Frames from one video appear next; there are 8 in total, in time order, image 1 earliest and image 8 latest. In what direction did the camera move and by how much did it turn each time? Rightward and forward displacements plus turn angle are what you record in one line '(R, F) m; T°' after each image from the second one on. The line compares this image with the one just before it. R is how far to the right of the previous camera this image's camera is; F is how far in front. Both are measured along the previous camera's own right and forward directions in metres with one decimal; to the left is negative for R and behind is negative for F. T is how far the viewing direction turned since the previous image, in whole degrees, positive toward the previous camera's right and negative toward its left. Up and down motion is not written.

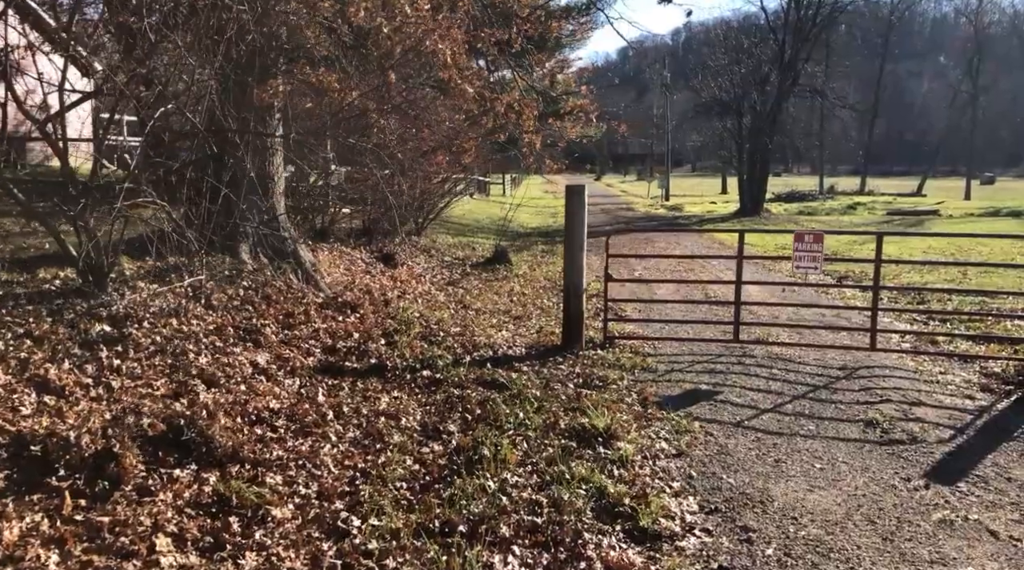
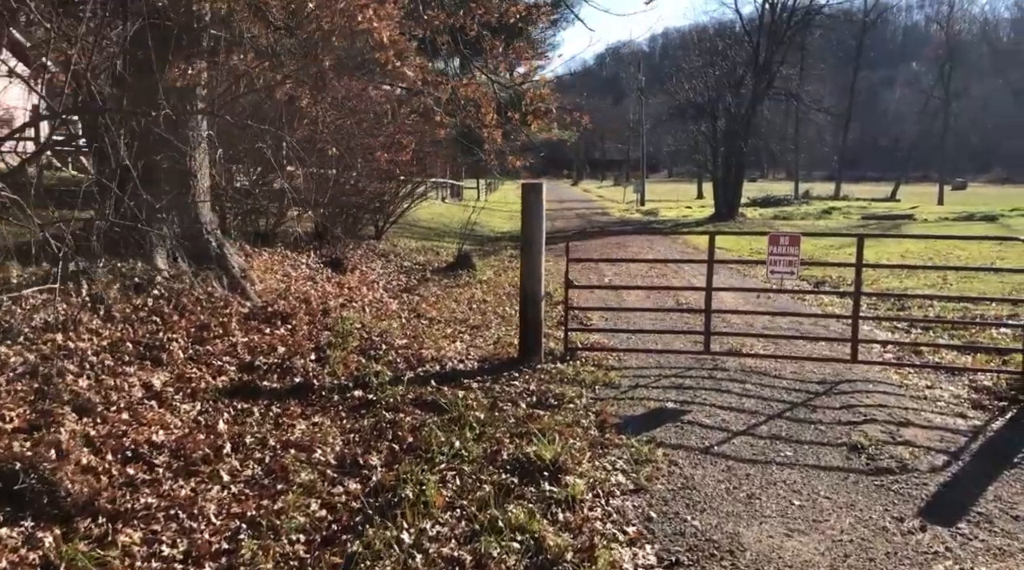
(+0.3, +1.0) m; +1°
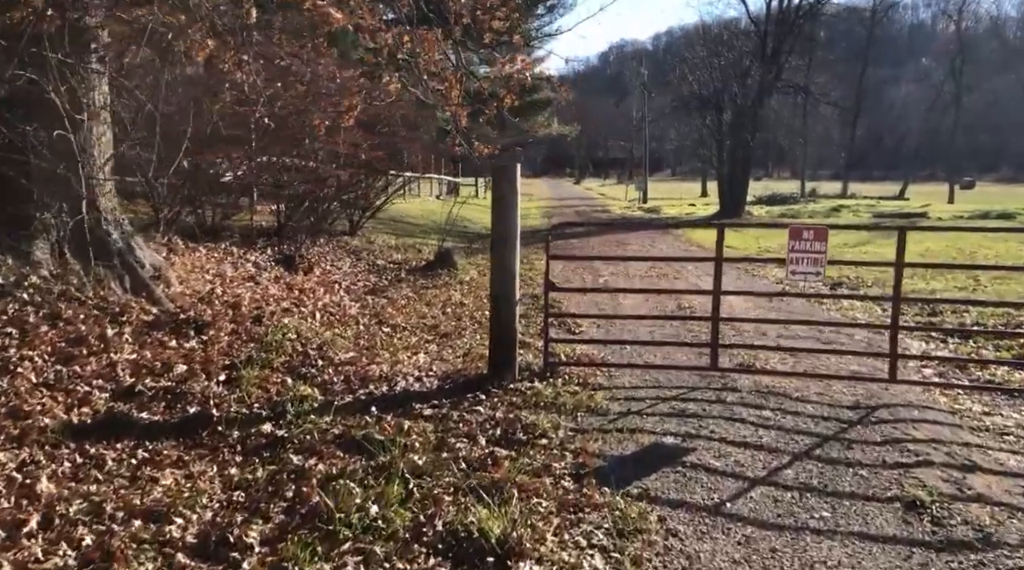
(+0.4, +1.9) m; 0°
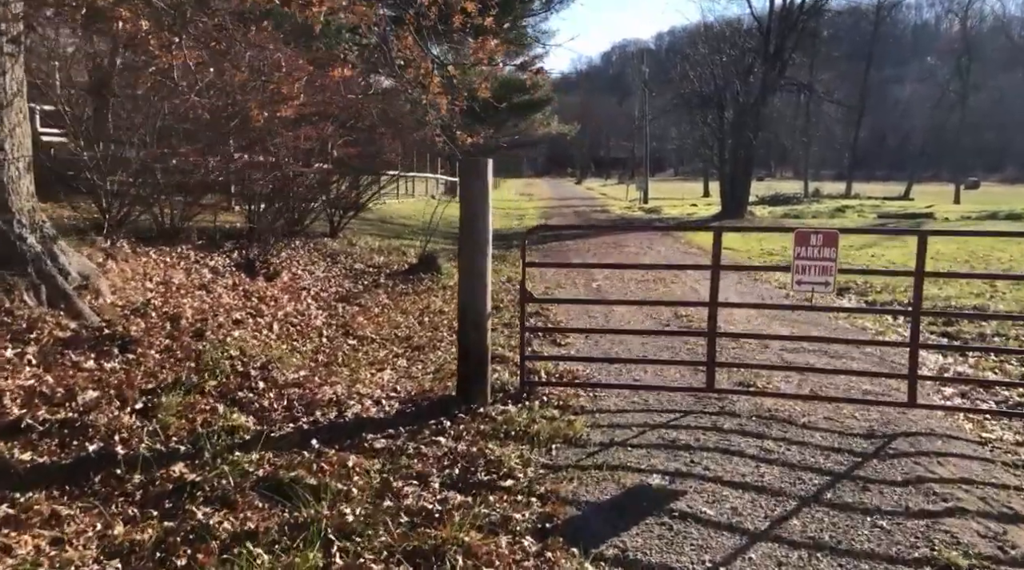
(+0.3, +1.0) m; 0°
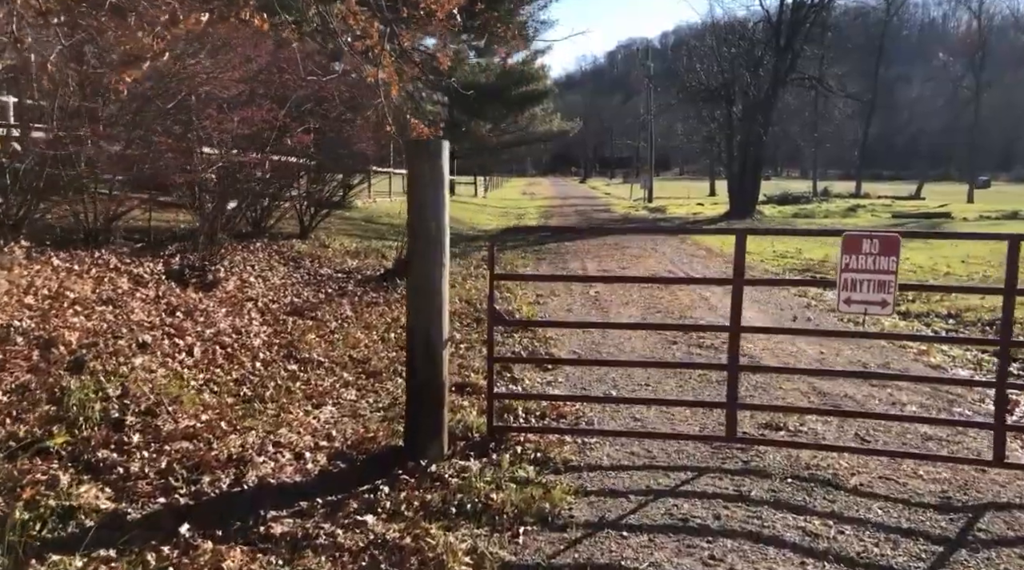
(+0.3, +1.9) m; 0°
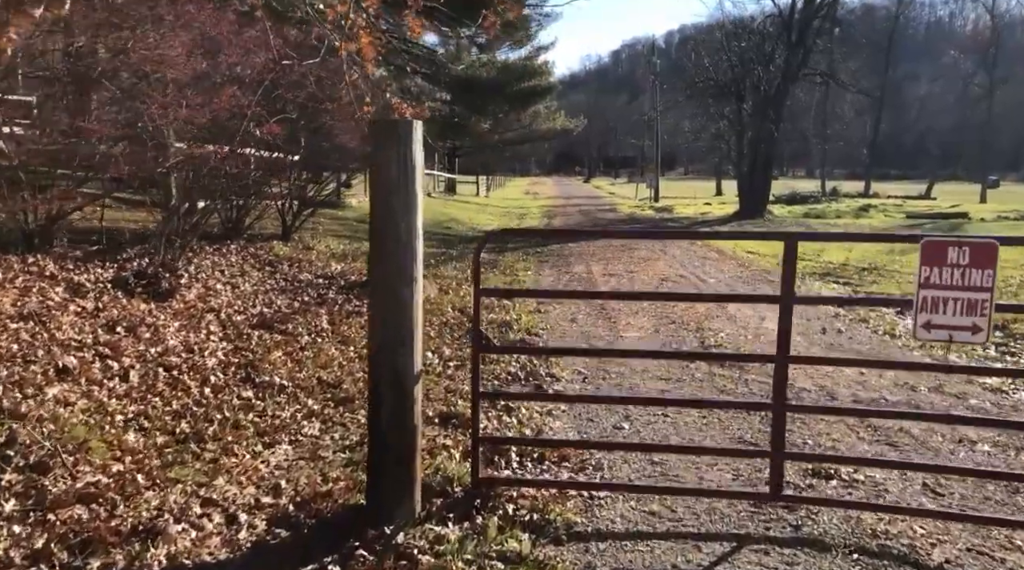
(+0.1, +1.3) m; 0°
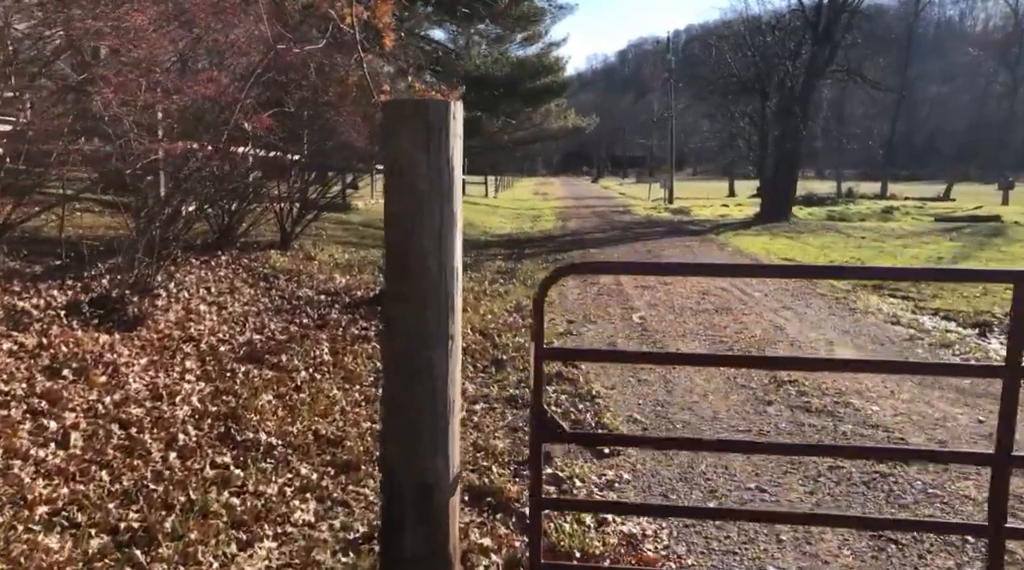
(-0.3, +1.7) m; 0°
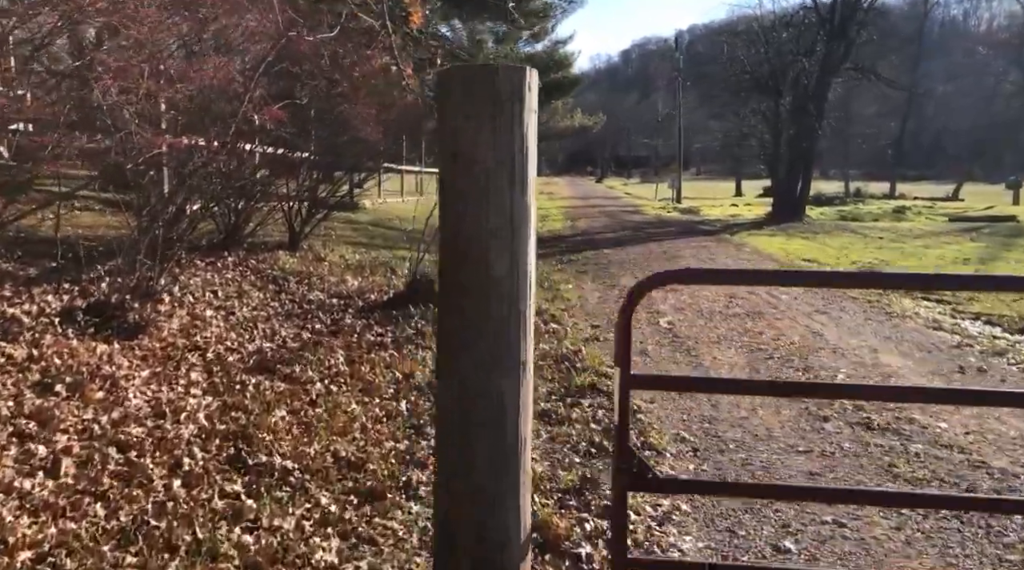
(-0.3, +0.6) m; 0°
